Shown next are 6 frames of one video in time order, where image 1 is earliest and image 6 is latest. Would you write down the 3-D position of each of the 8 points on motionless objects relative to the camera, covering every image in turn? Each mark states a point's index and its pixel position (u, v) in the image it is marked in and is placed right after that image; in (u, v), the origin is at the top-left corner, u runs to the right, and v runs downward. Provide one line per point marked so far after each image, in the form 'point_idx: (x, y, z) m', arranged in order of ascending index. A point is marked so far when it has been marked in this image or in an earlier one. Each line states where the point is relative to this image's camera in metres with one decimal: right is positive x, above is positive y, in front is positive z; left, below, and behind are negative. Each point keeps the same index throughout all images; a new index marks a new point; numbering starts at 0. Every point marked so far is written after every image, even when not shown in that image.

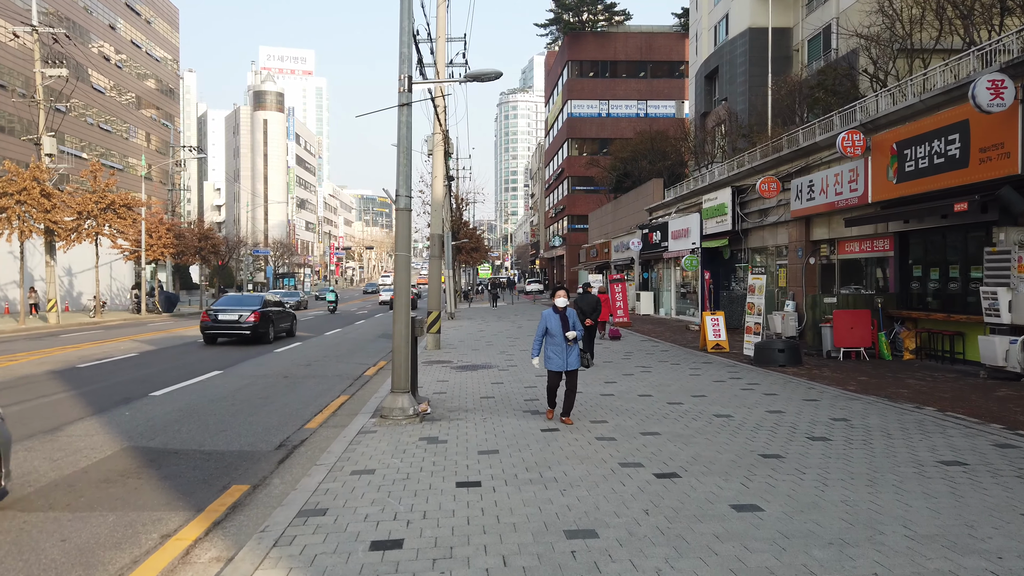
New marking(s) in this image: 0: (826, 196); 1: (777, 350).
0: (+7.4, +2.2, +17.7) m
1: (+4.9, -1.1, +13.9) m
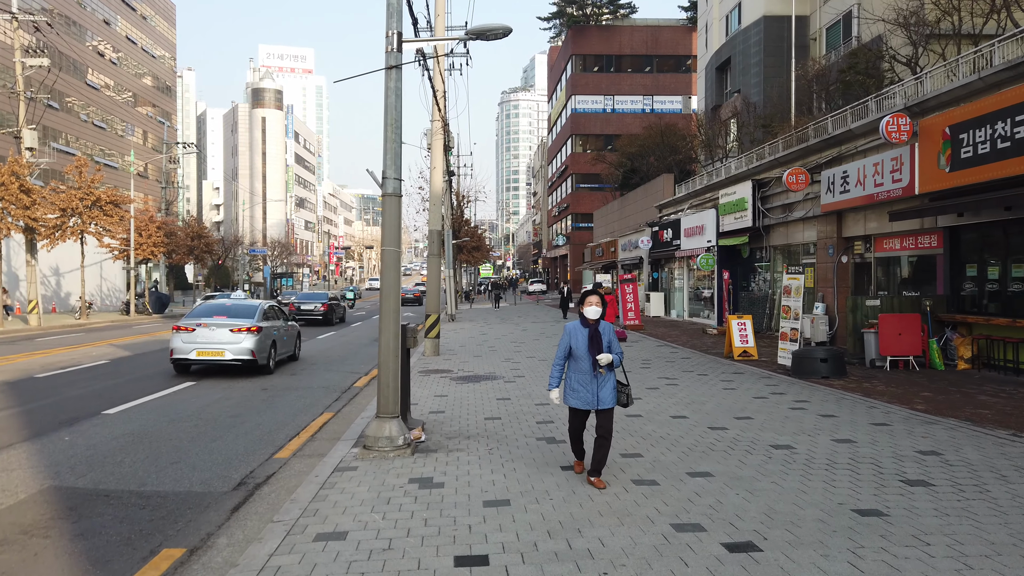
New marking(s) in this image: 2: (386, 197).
0: (+7.5, +2.2, +16.1) m
1: (+5.0, -1.2, +12.3) m
2: (-1.3, +0.9, +7.4) m
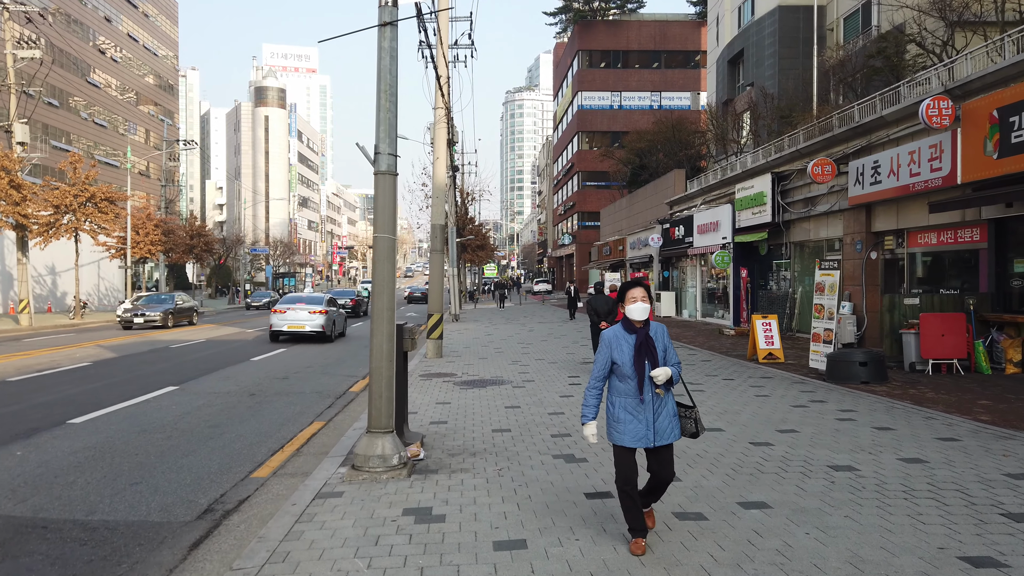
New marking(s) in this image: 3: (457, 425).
0: (+7.7, +2.2, +15.0) m
1: (+5.1, -1.1, +11.2) m
2: (-1.1, +1.0, +6.4) m
3: (-0.6, -1.5, +8.4) m
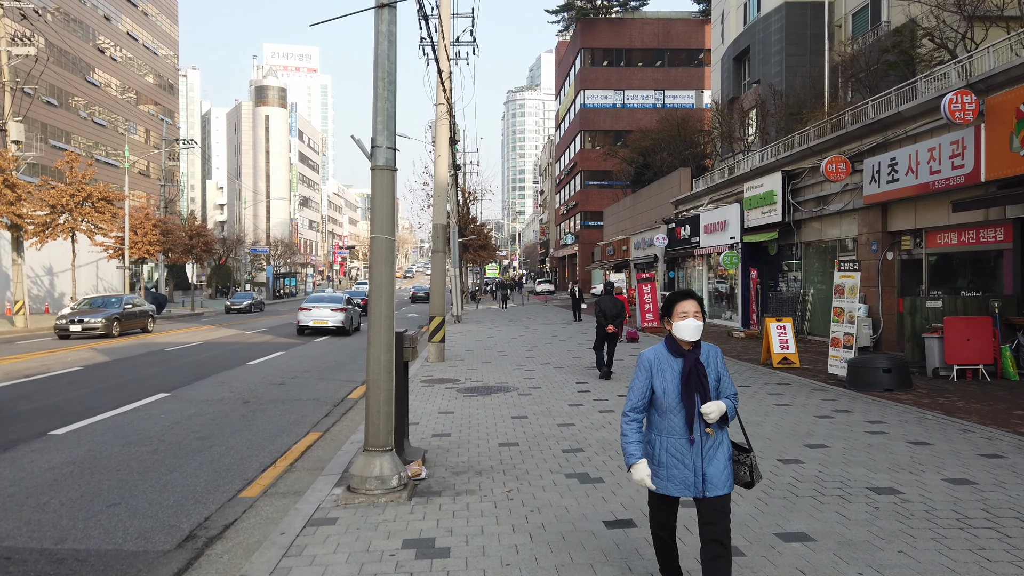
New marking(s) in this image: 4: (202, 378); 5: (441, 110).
0: (+7.8, +2.2, +14.4) m
1: (+5.2, -1.2, +10.7) m
2: (-1.1, +0.9, +5.8) m
3: (-0.5, -1.6, +7.9) m
4: (-5.7, -1.7, +13.8) m
5: (-1.6, +4.1, +17.4) m
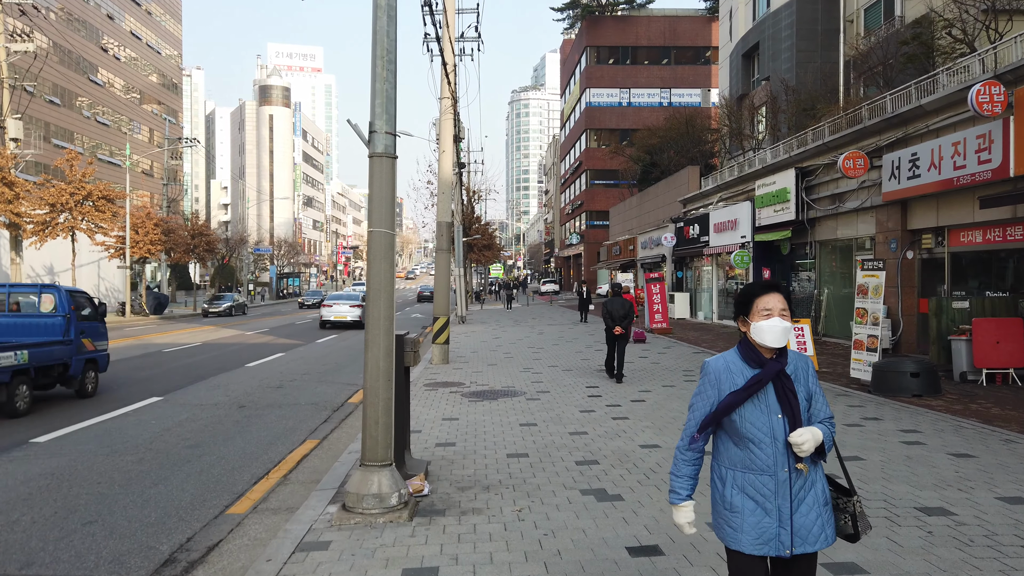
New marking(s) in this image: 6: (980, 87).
0: (+7.9, +2.2, +13.9) m
1: (+5.3, -1.2, +10.1) m
2: (-1.0, +0.9, +5.3) m
3: (-0.5, -1.6, +7.4) m
4: (-5.6, -1.7, +13.4) m
5: (-1.5, +4.1, +16.9) m
6: (+7.4, +3.2, +11.9) m
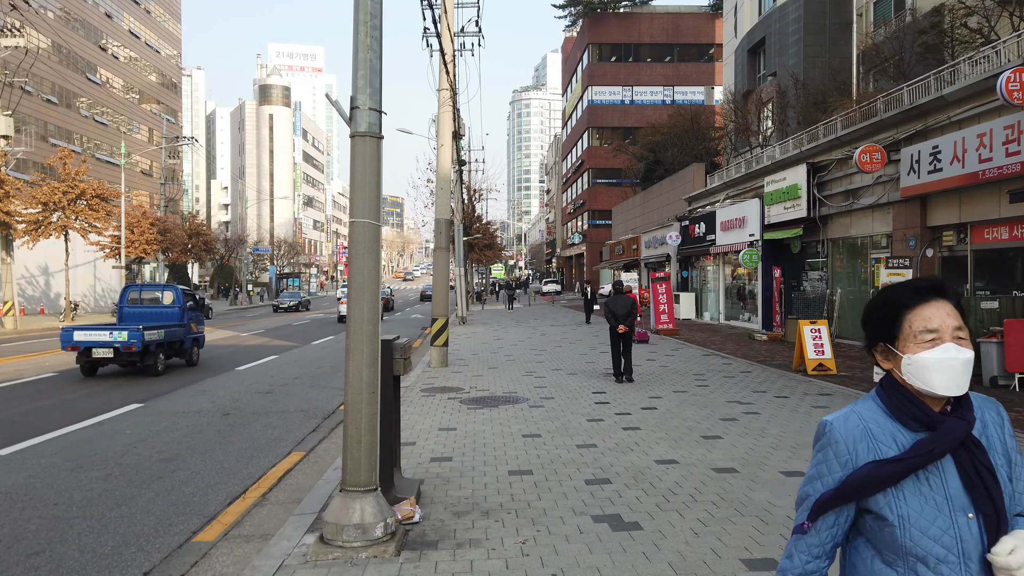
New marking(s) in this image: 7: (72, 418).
0: (+7.9, +2.2, +13.2) m
1: (+5.3, -1.1, +9.4) m
2: (-1.0, +0.9, +4.7) m
3: (-0.4, -1.6, +6.7) m
4: (-5.6, -1.7, +12.7) m
5: (-1.4, +4.1, +16.2) m
6: (+7.5, +3.2, +11.3) m
7: (-5.7, -1.7, +9.7) m
